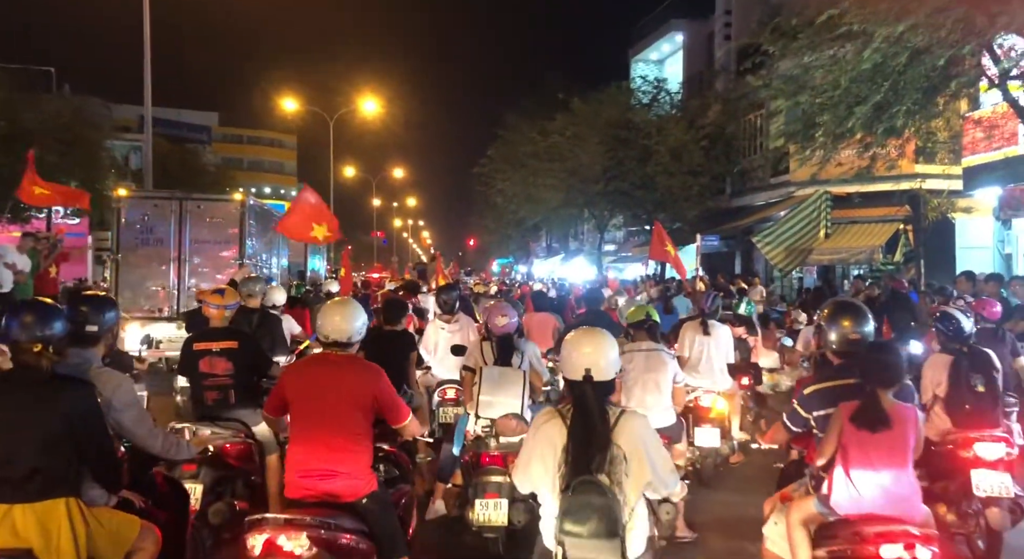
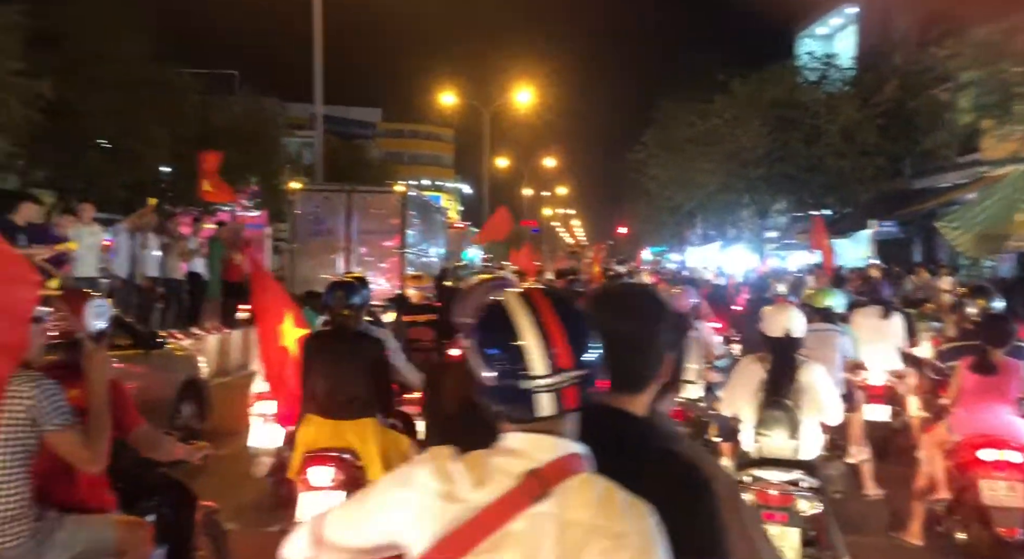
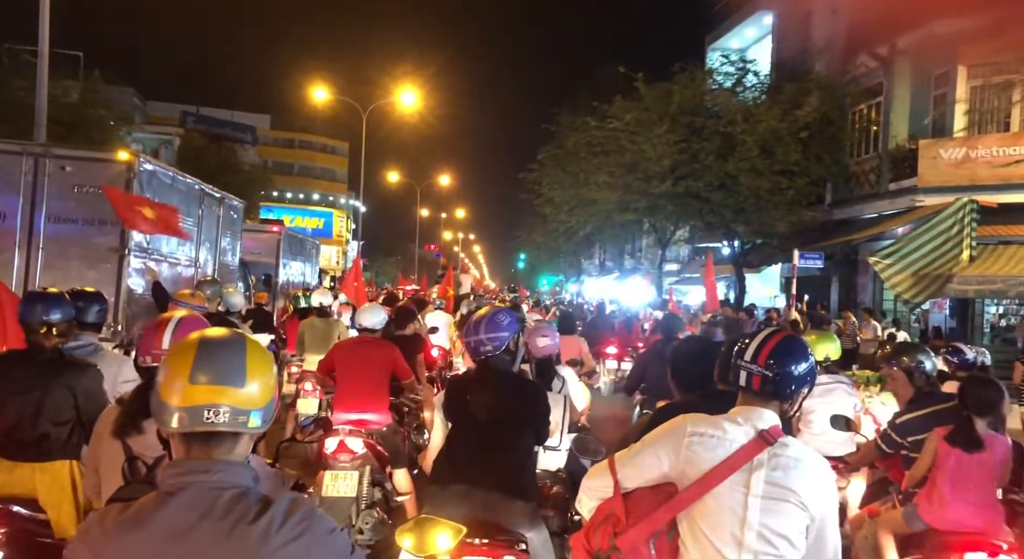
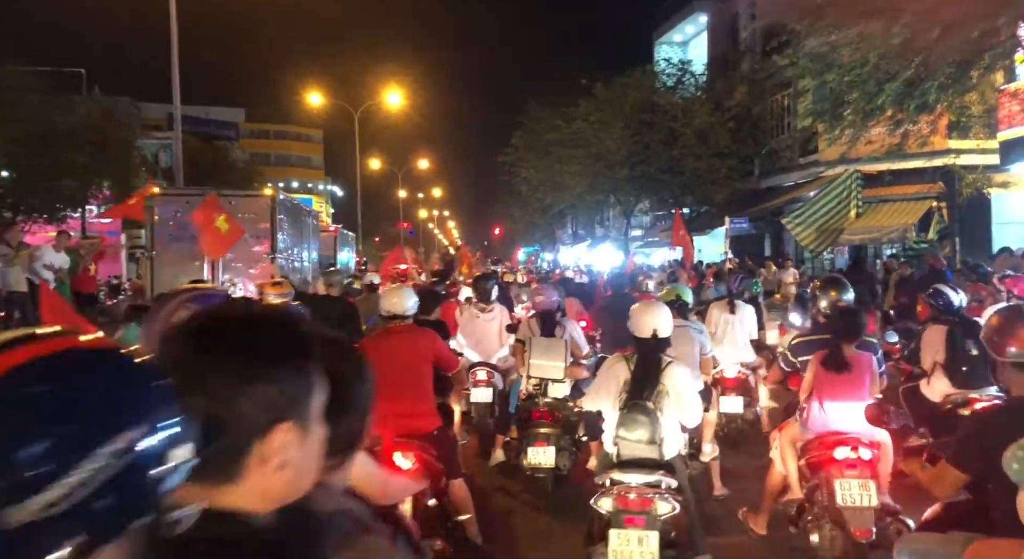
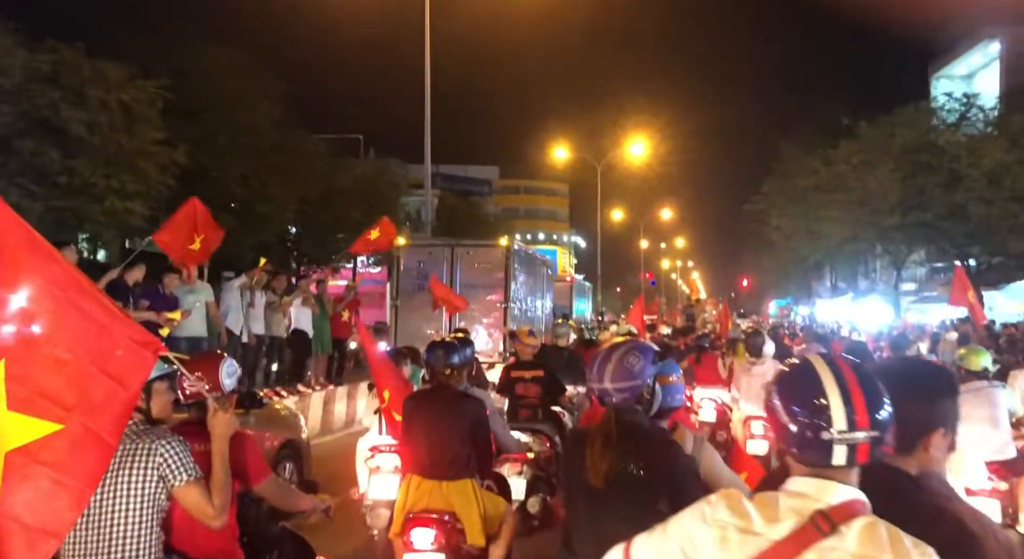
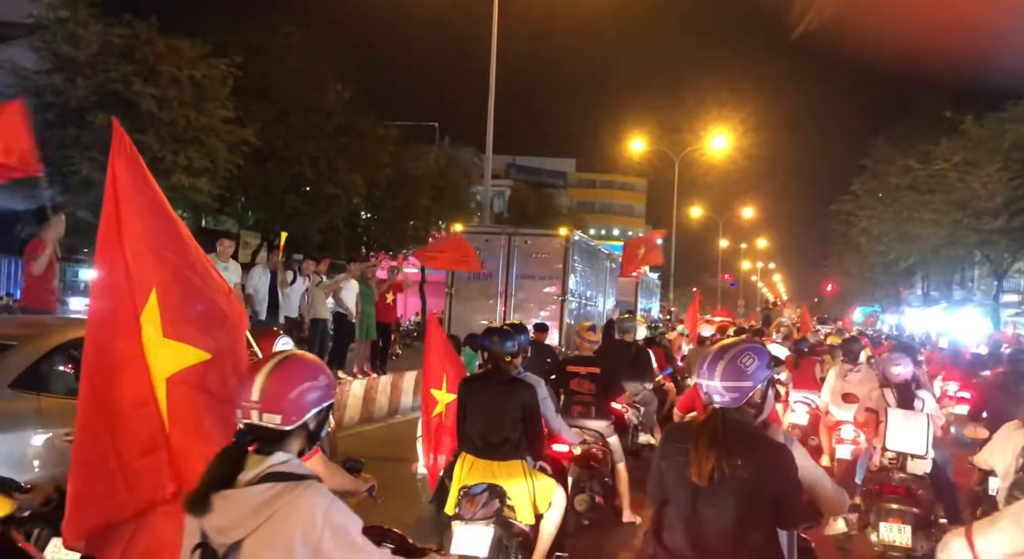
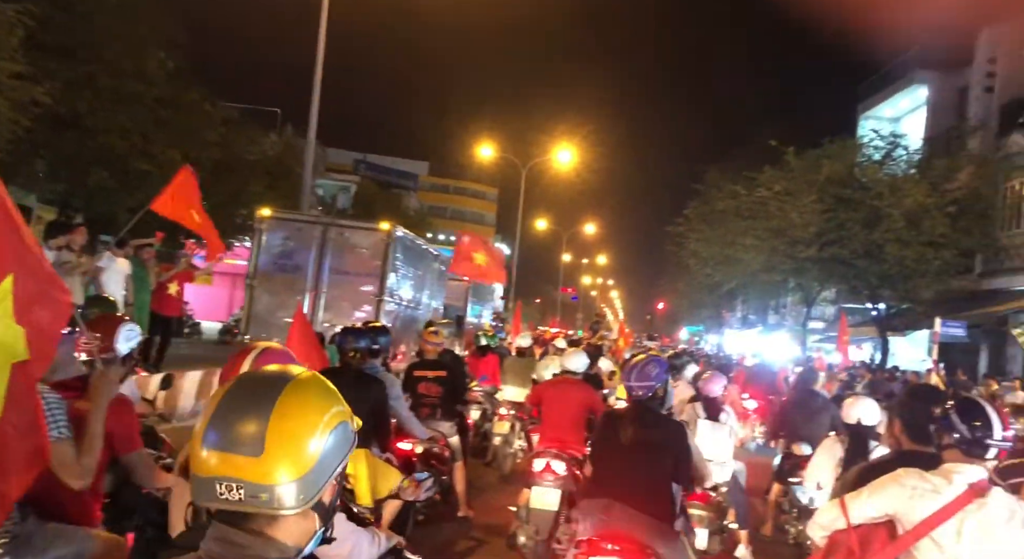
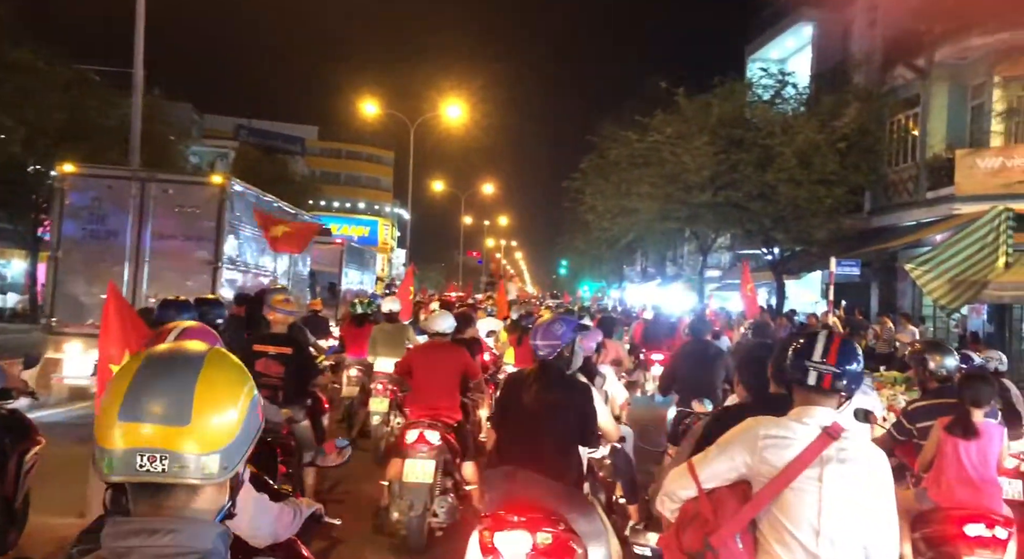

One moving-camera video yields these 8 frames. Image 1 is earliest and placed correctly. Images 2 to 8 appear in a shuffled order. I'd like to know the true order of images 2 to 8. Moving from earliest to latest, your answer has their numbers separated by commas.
4, 2, 5, 6, 7, 8, 3
